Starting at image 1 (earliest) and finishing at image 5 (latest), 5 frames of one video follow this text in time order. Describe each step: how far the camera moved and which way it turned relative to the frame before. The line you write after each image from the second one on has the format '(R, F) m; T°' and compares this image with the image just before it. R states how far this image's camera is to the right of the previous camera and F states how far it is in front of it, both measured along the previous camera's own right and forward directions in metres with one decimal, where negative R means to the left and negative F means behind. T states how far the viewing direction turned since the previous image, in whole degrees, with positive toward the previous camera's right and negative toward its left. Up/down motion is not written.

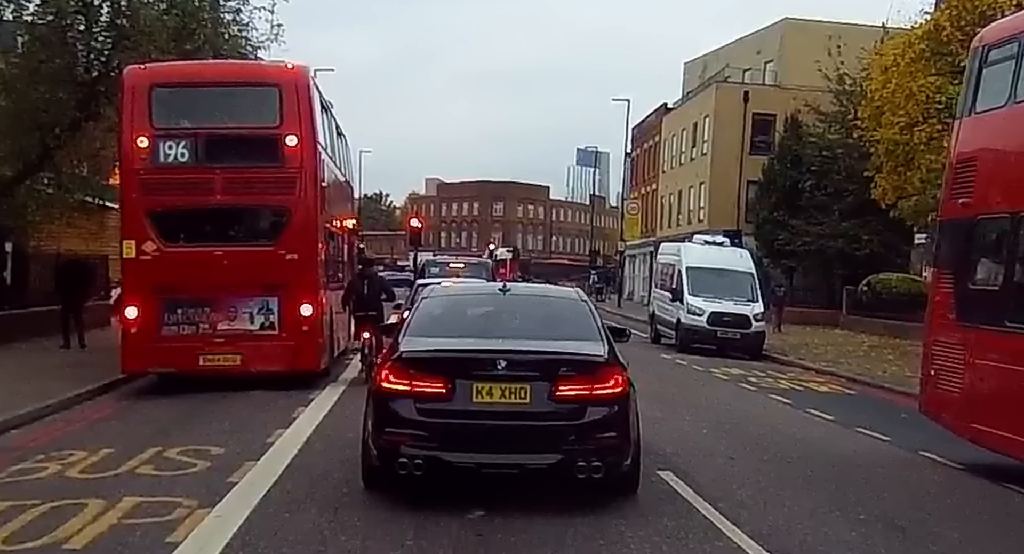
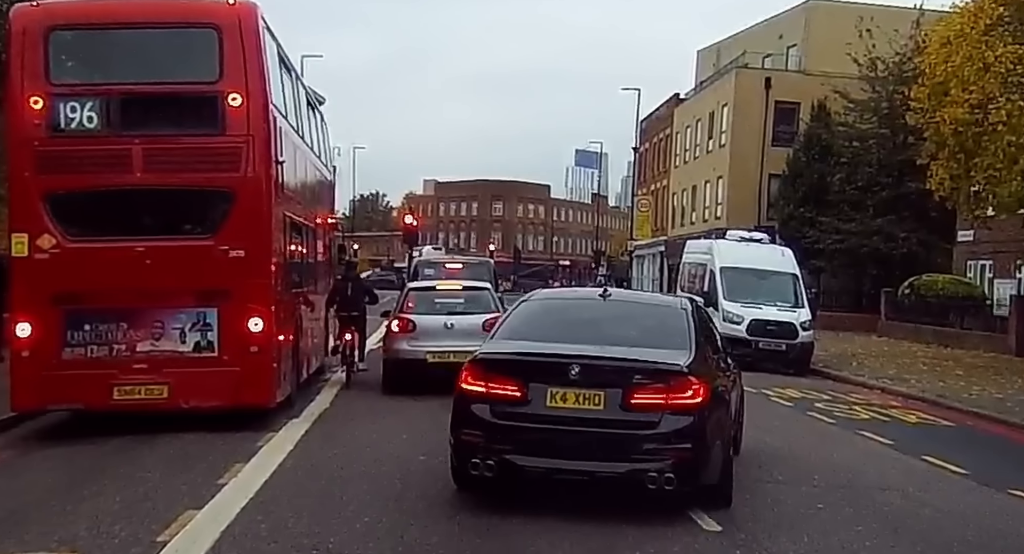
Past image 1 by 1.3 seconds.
(-0.2, +3.3) m; 0°
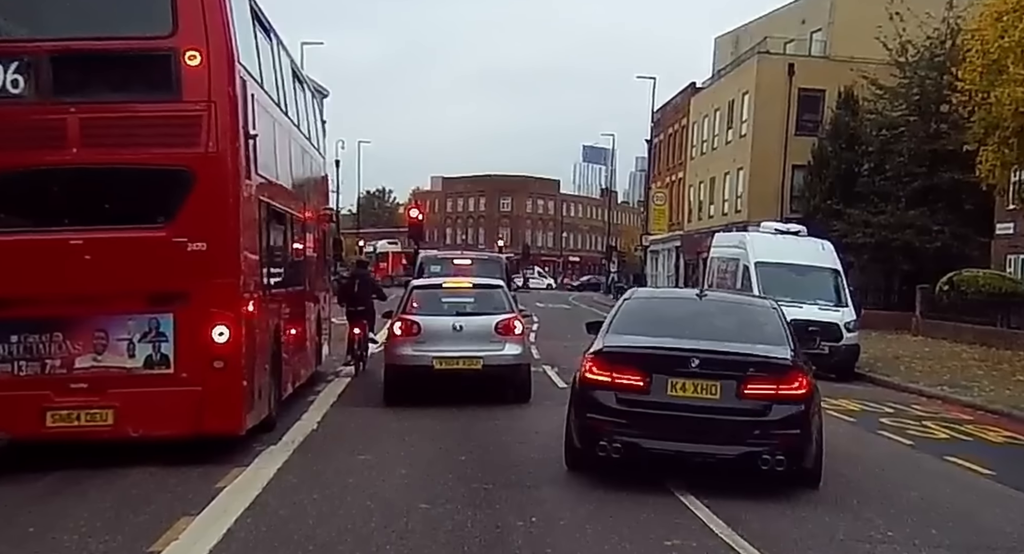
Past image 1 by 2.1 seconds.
(-0.1, +1.9) m; 0°
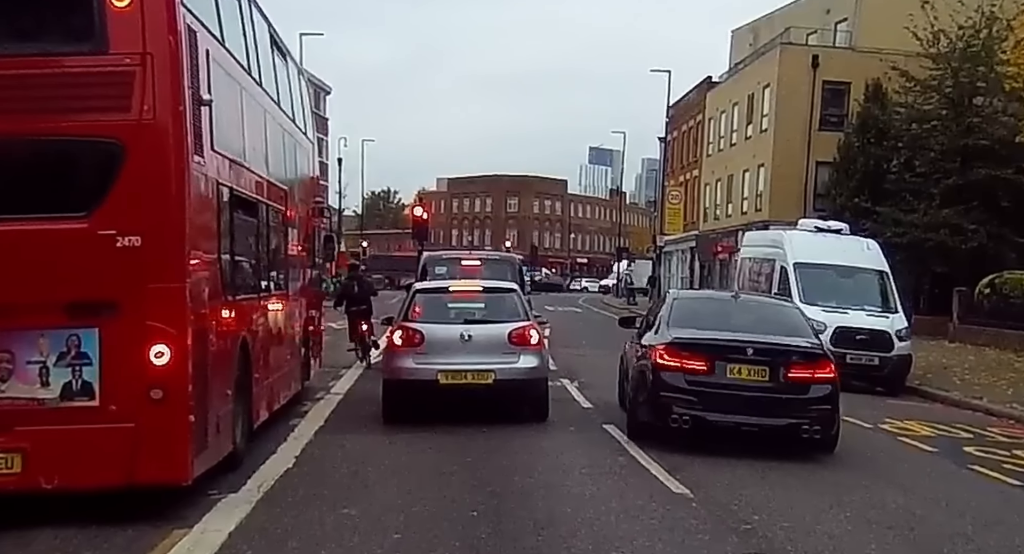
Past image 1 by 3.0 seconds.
(-0.1, +1.9) m; 0°
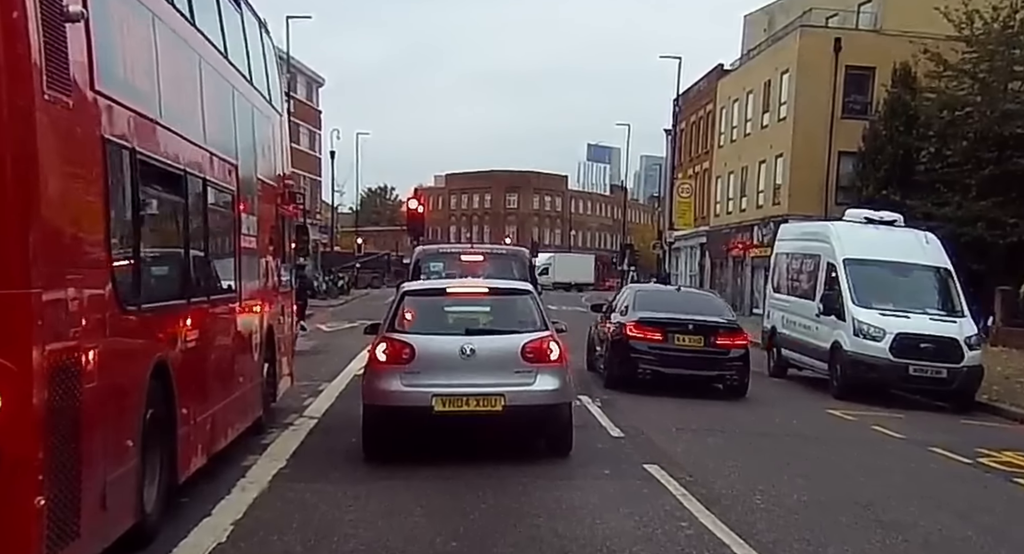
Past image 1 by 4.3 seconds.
(-0.2, +2.3) m; 0°
